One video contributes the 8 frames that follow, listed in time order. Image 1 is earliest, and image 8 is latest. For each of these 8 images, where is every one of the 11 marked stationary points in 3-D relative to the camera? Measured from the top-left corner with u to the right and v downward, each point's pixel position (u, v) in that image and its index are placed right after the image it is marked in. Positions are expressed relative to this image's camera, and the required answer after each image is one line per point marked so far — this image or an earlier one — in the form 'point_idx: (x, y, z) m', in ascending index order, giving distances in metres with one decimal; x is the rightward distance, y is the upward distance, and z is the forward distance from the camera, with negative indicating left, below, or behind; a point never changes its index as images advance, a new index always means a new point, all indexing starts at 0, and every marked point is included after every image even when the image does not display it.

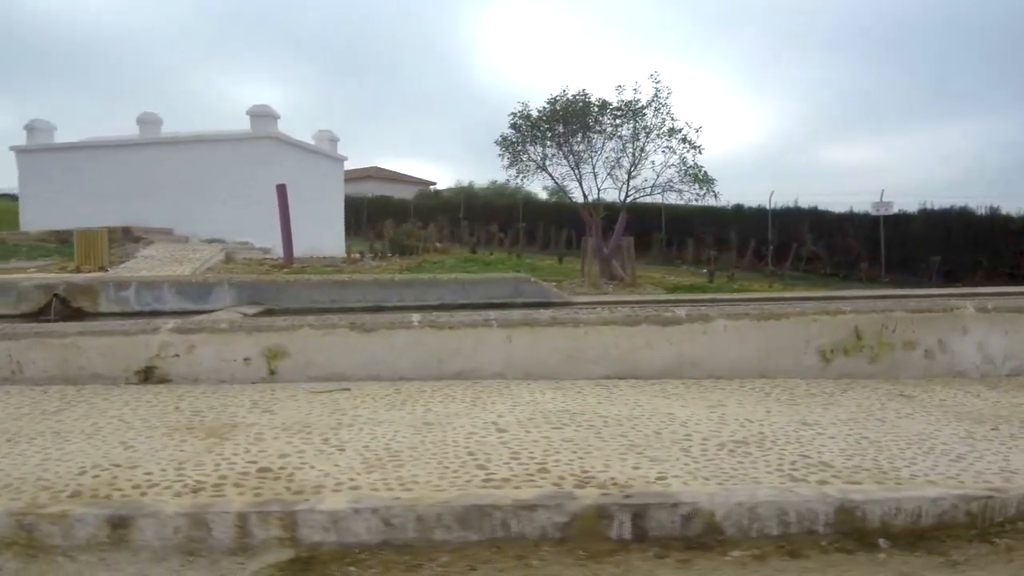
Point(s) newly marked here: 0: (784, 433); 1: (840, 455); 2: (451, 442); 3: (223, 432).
0: (+1.7, -0.9, +4.1) m
1: (+1.8, -0.9, +3.7) m
2: (-0.4, -0.9, +3.8) m
3: (-1.7, -0.8, +3.9) m
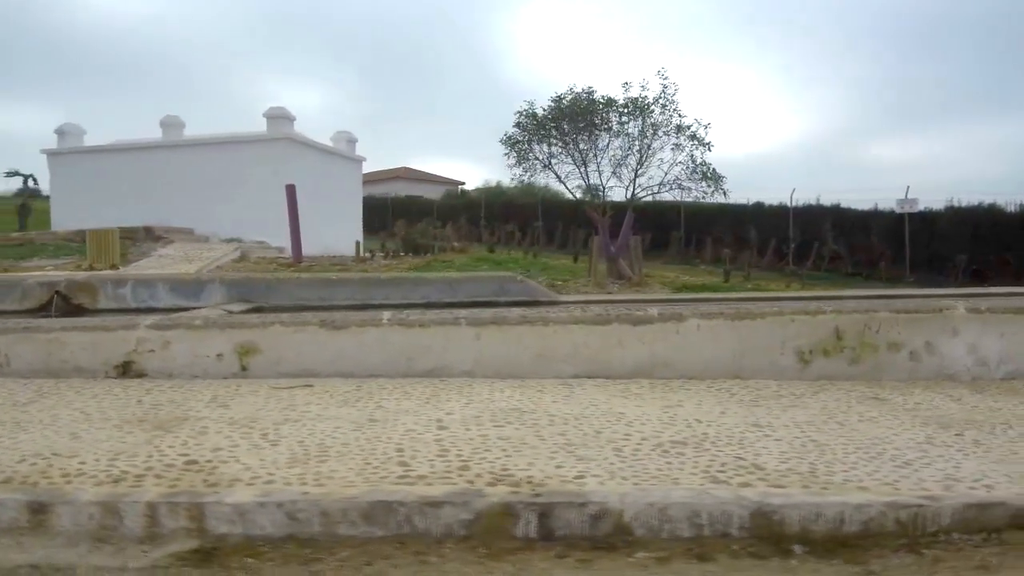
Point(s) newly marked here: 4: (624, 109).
0: (+1.3, -0.9, +4.0) m
1: (+1.4, -0.9, +3.6) m
2: (-0.7, -0.9, +3.8) m
3: (-2.1, -0.8, +4.0) m
4: (+2.0, +3.2, +11.6) m
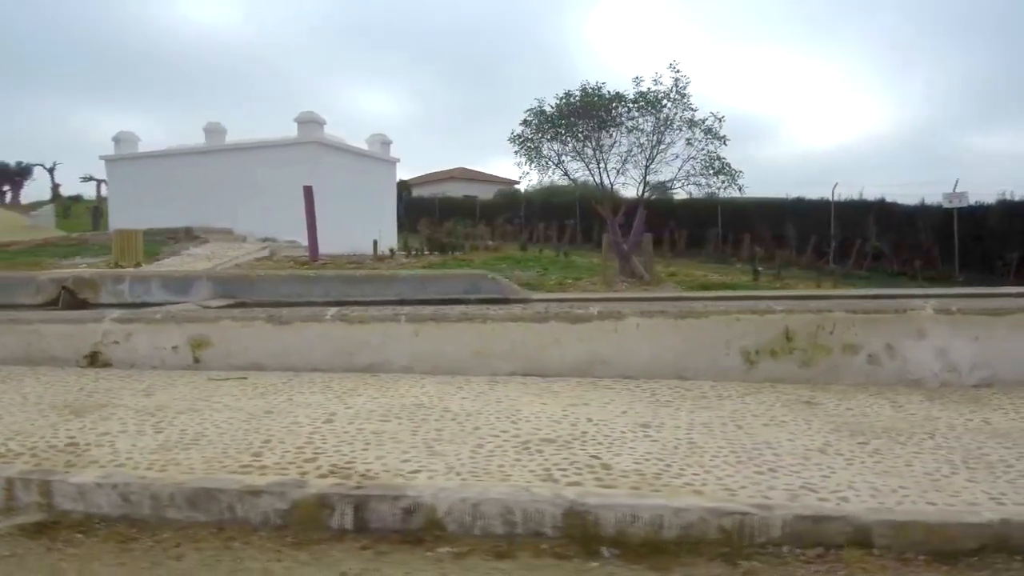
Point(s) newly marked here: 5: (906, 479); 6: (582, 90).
0: (+0.5, -0.9, +3.9) m
1: (+0.6, -0.9, +3.5) m
2: (-1.5, -0.8, +3.9) m
3: (-2.8, -0.8, +4.3) m
4: (+2.1, +3.2, +11.4) m
5: (+2.0, -1.0, +3.3) m
6: (+1.2, +3.4, +11.5) m
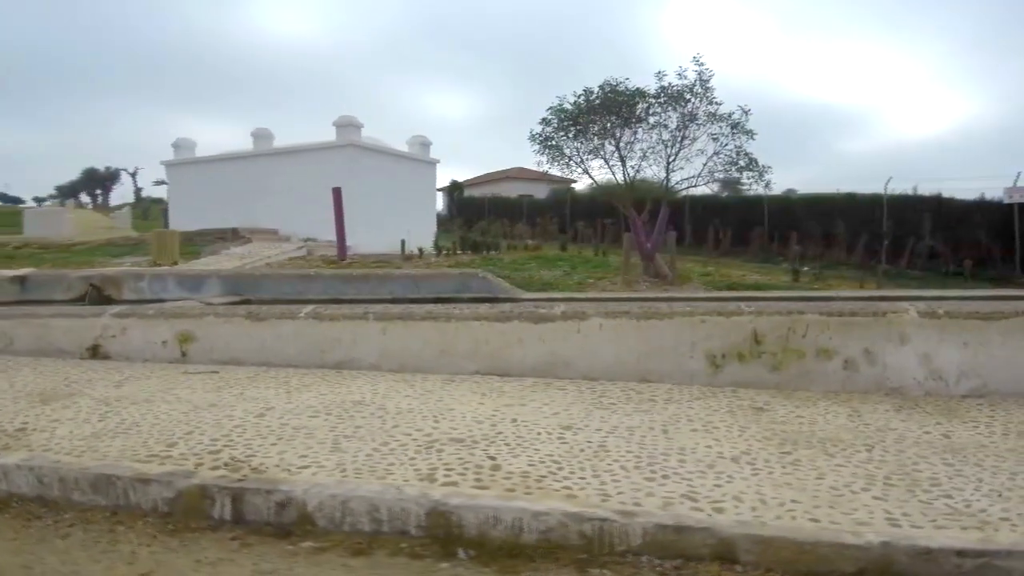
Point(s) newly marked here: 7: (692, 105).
0: (0.0, -0.9, +3.8) m
1: (+0.1, -0.9, +3.4) m
2: (-2.0, -0.8, +4.1) m
3: (-3.3, -0.8, +4.7) m
4: (+2.4, +3.2, +11.1) m
5: (+1.4, -1.0, +3.1) m
6: (+1.6, +3.5, +11.3) m
7: (+3.0, +3.1, +11.1) m
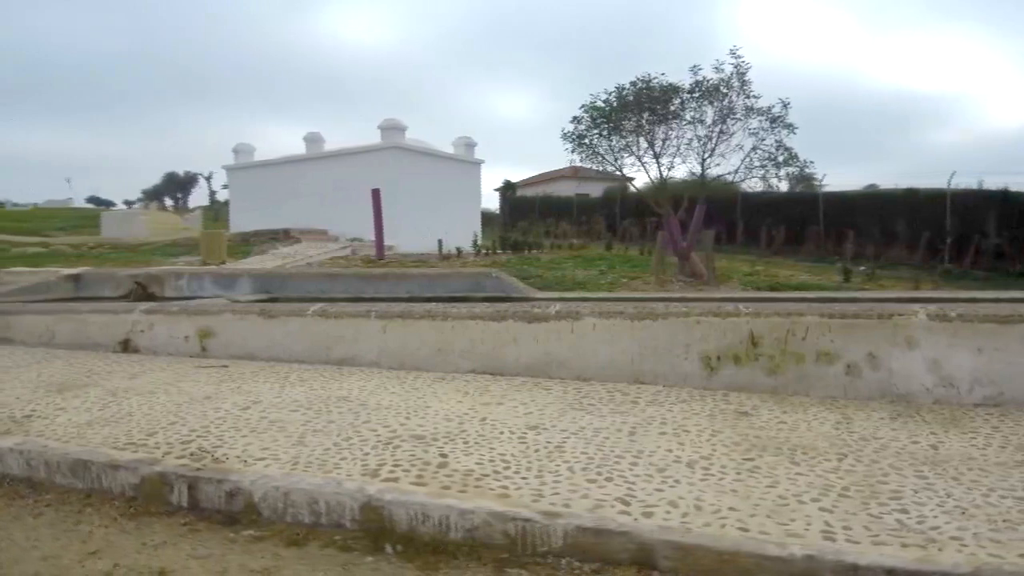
0: (-0.2, -0.9, +3.9) m
1: (-0.2, -0.9, +3.4) m
2: (-2.2, -0.8, +4.4) m
3: (-3.4, -0.8, +5.0) m
4: (+3.0, +3.2, +10.8) m
5: (+1.1, -1.0, +3.0) m
6: (+2.1, +3.5, +11.1) m
7: (+3.6, +3.1, +10.7) m
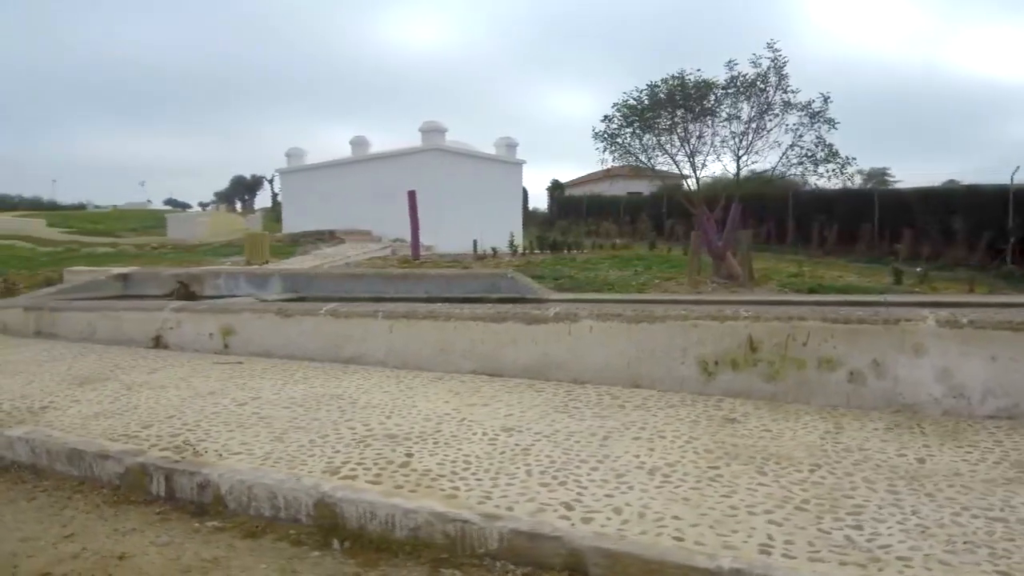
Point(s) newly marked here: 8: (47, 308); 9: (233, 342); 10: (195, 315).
0: (-0.4, -0.9, +3.9) m
1: (-0.4, -0.9, +3.5) m
2: (-2.3, -0.8, +4.6) m
3: (-3.4, -0.8, +5.3) m
4: (+3.4, +3.2, +10.6) m
5: (+0.8, -1.0, +2.9) m
6: (+2.6, +3.4, +10.9) m
7: (+4.0, +3.1, +10.4) m
8: (-5.4, -0.2, +7.6) m
9: (-2.8, -0.5, +6.7) m
10: (-3.3, -0.3, +6.9) m
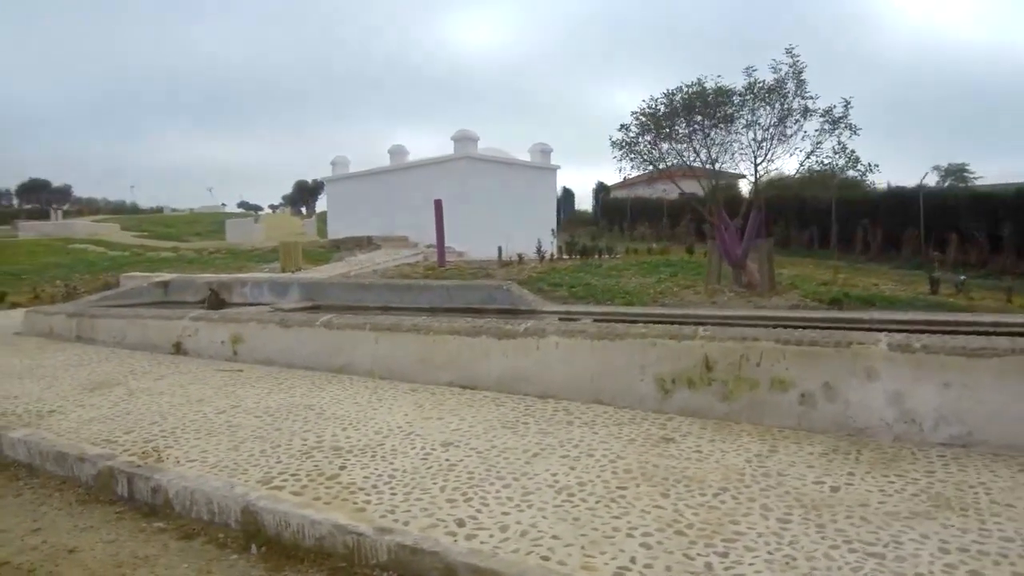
0: (-0.8, -1.0, +4.2) m
1: (-0.8, -1.1, +3.8) m
2: (-2.6, -1.0, +5.0) m
3: (-3.7, -0.9, +5.9) m
4: (+3.7, +3.0, +10.4) m
5: (+0.3, -1.1, +3.1) m
6: (+2.9, +3.3, +10.8) m
7: (+4.3, +2.9, +10.2) m
8: (-5.4, -0.3, +8.4) m
9: (-3.0, -0.7, +7.2) m
10: (-3.4, -0.4, +7.4) m
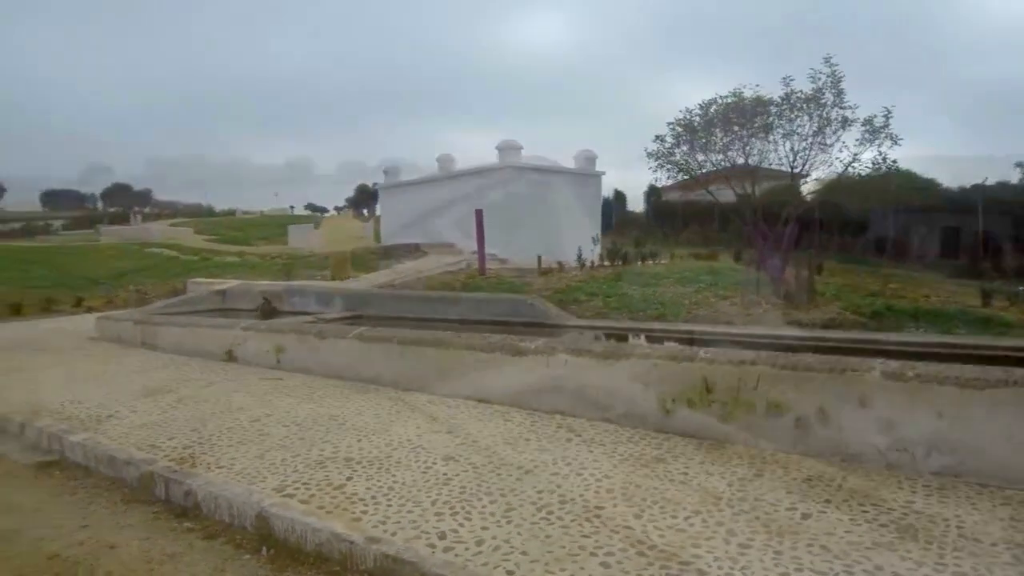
0: (-0.8, -1.2, +4.5) m
1: (-0.9, -1.2, +4.1) m
2: (-2.5, -1.1, +5.6) m
3: (-3.5, -1.0, +6.5) m
4: (+4.2, +2.8, +10.3) m
5: (+0.2, -1.3, +3.3) m
6: (+3.5, +3.1, +10.8) m
7: (+4.8, +2.7, +10.1) m
8: (-5.0, -0.5, +9.1) m
9: (-2.7, -0.8, +7.8) m
10: (-3.1, -0.6, +8.0) m
